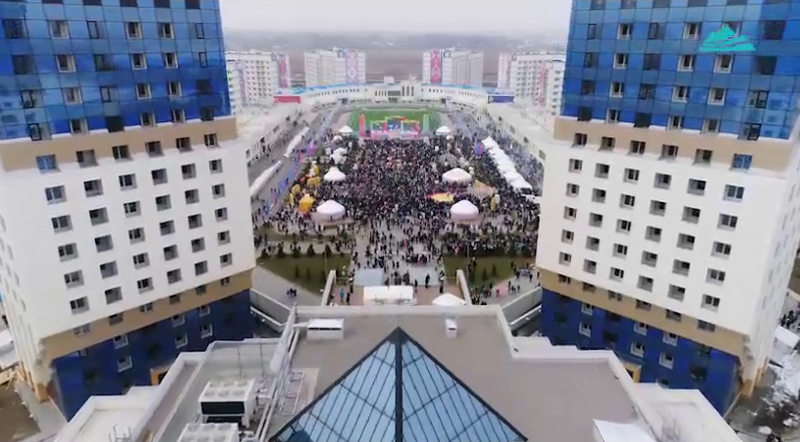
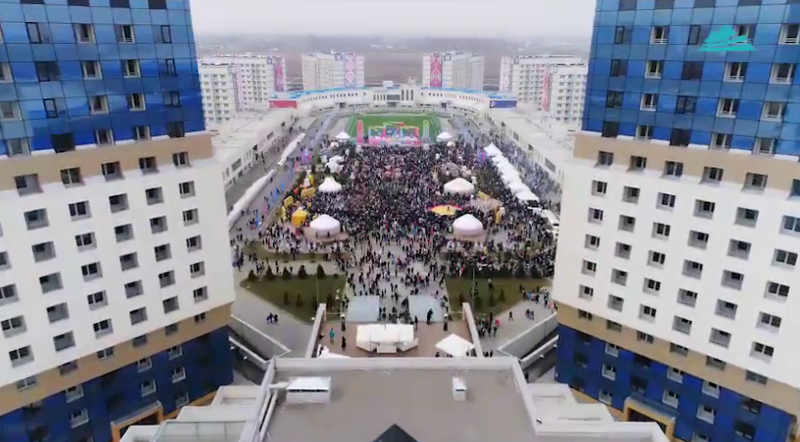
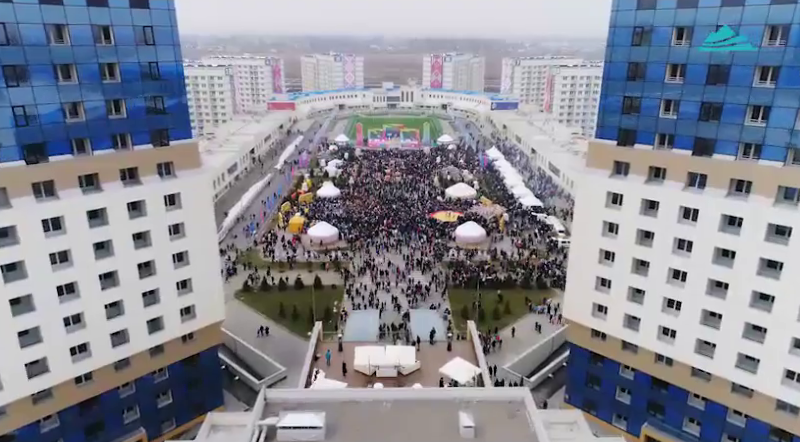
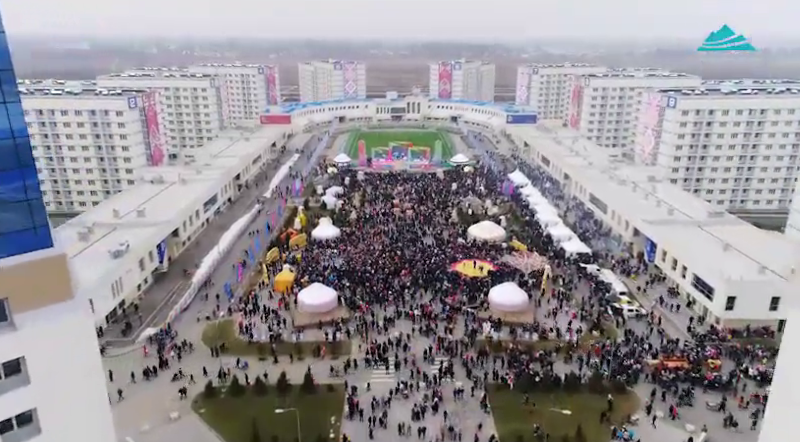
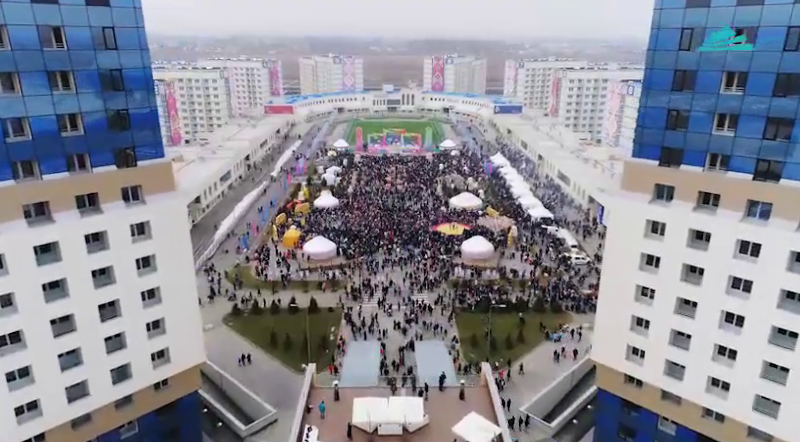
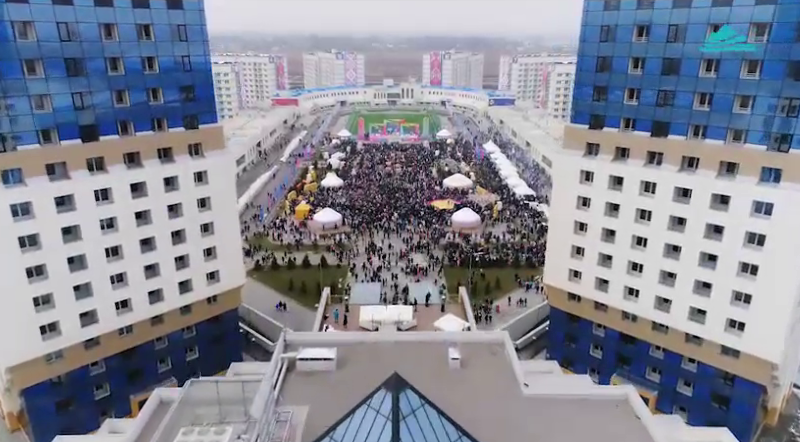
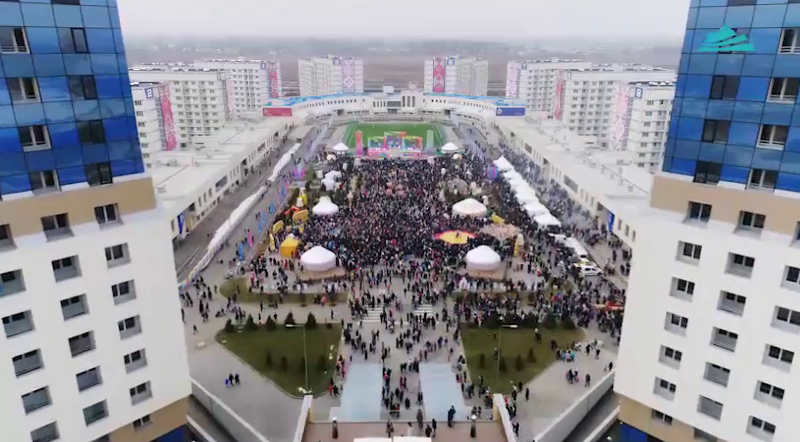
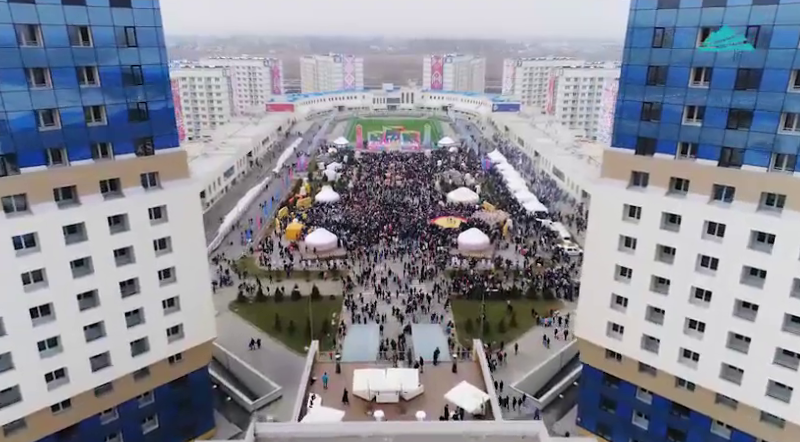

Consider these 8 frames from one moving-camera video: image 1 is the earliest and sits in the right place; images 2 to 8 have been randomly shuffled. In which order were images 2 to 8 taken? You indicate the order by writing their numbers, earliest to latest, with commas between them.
6, 2, 3, 8, 5, 7, 4
